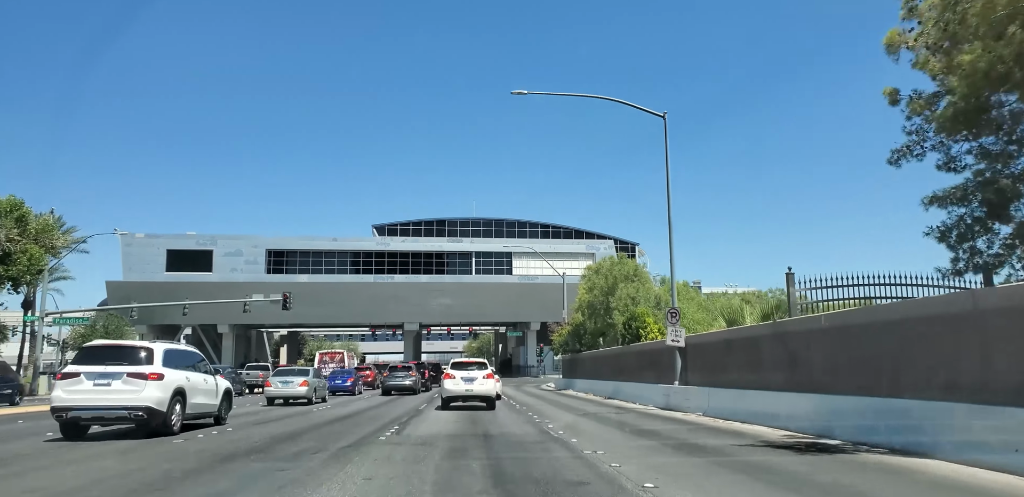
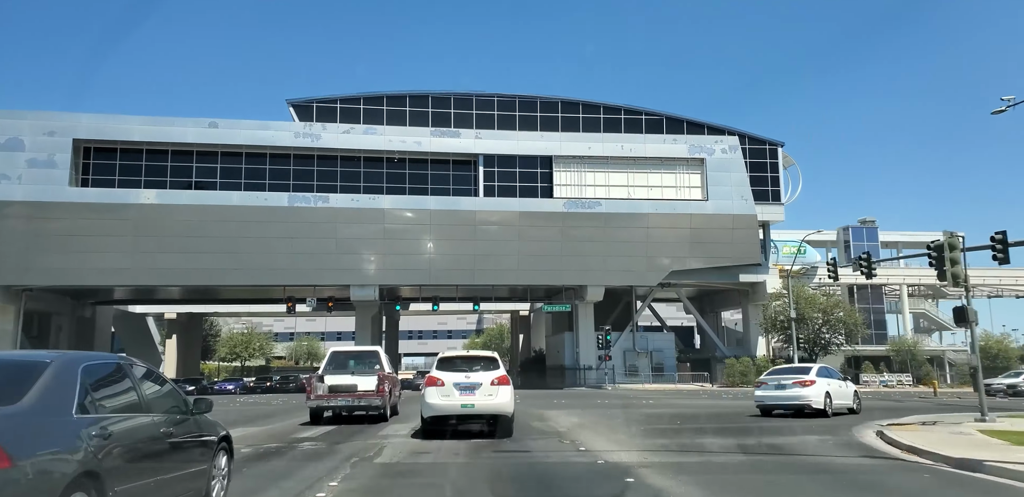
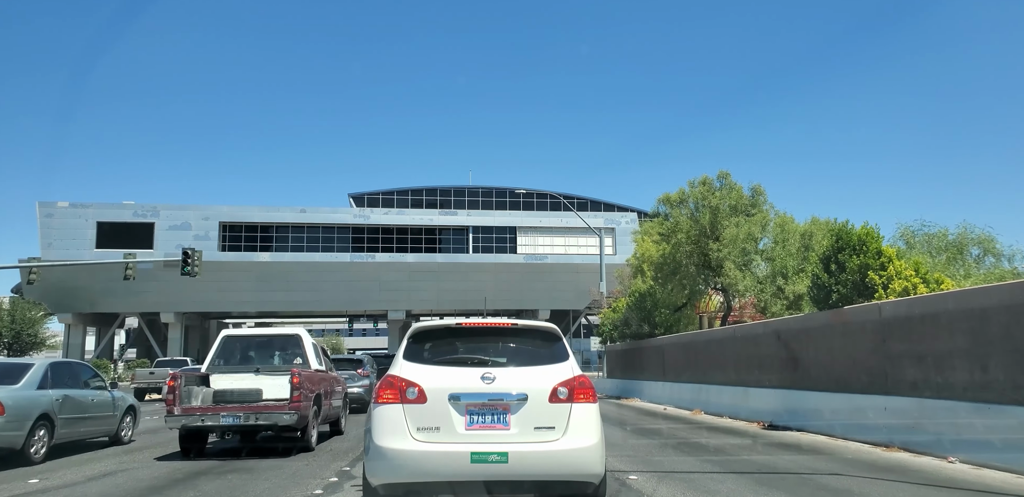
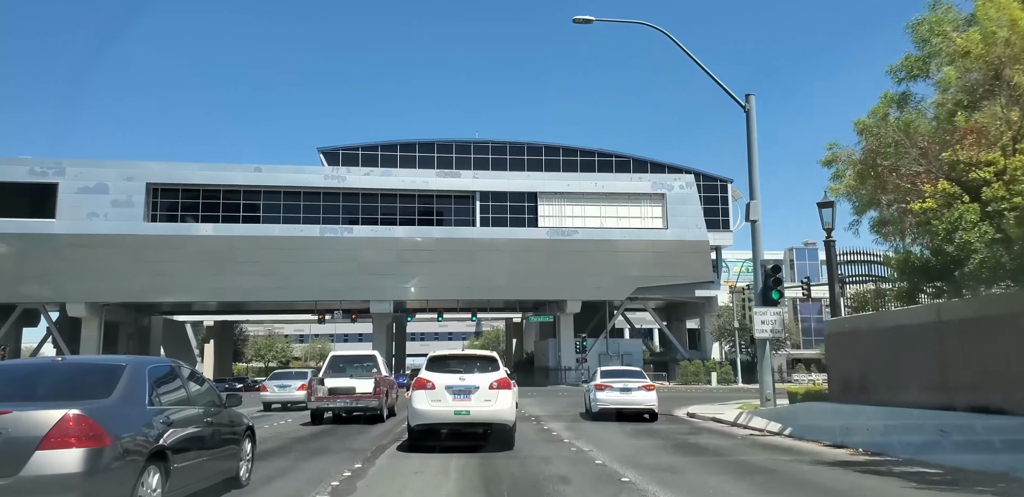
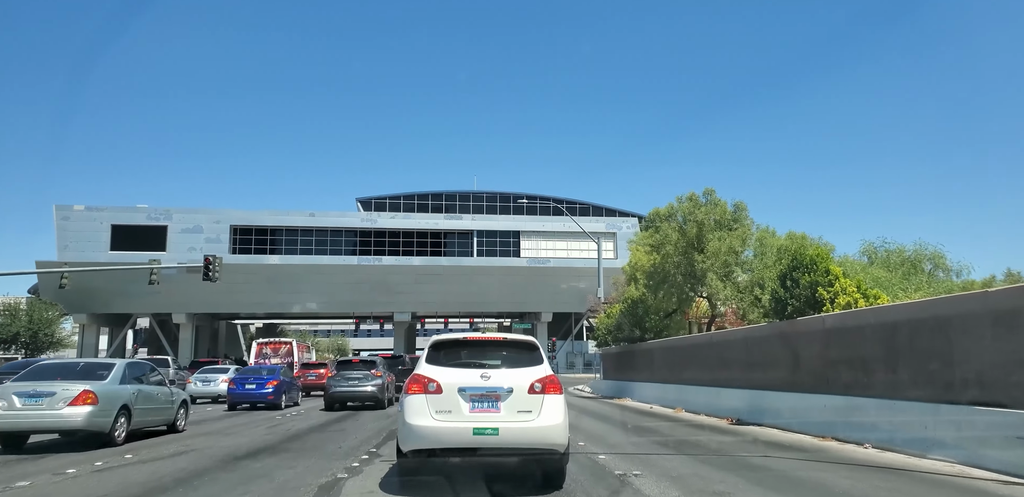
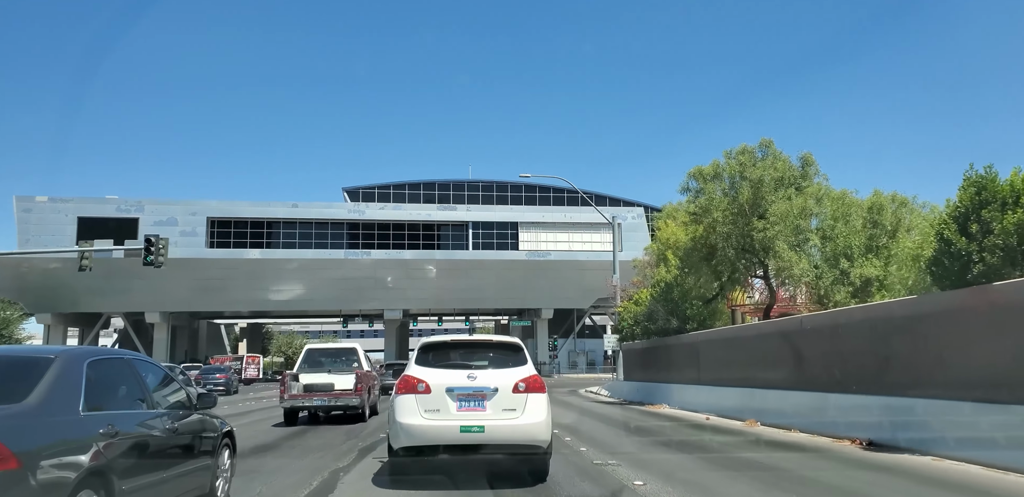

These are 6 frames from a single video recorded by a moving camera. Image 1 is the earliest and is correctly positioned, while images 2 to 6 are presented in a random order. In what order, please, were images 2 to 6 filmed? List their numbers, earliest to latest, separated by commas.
5, 3, 6, 4, 2
